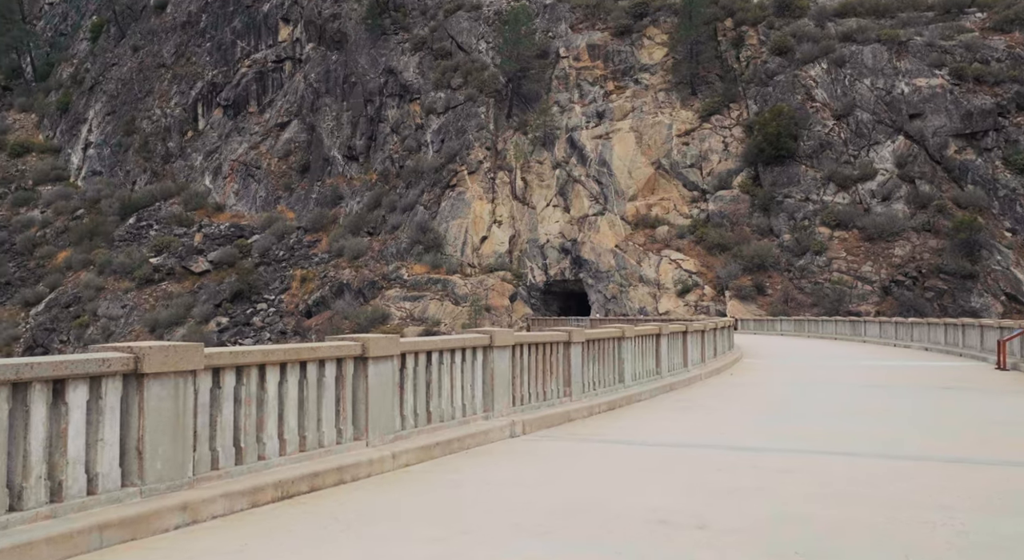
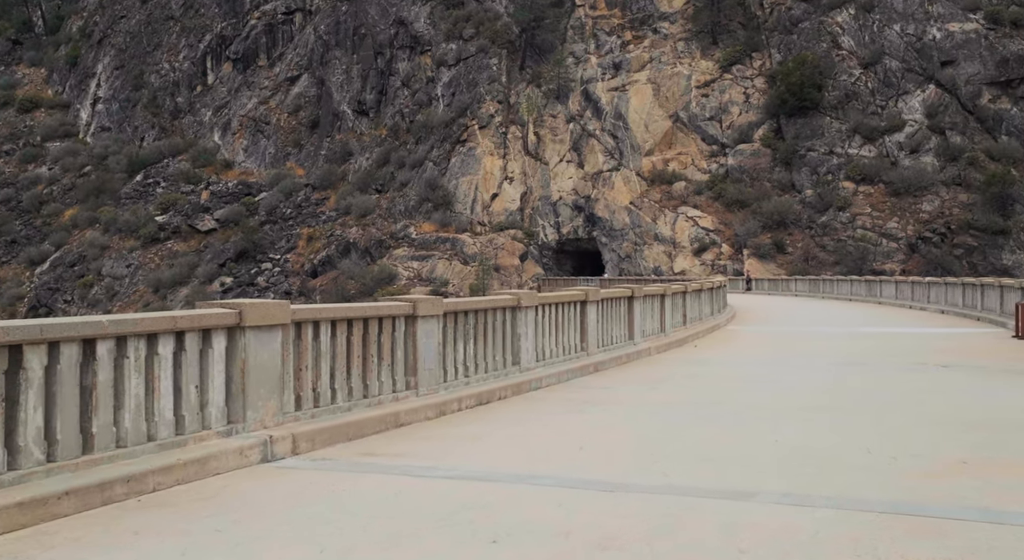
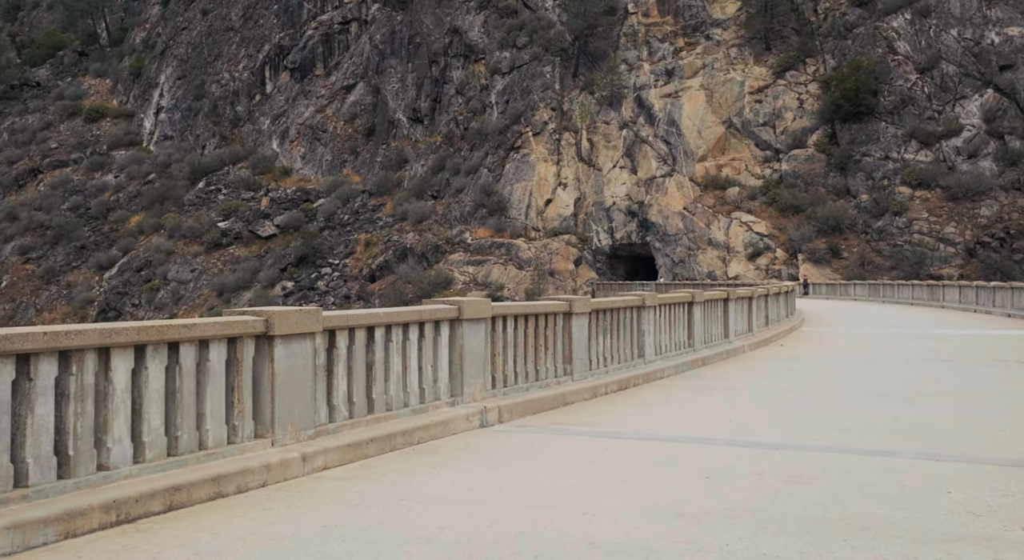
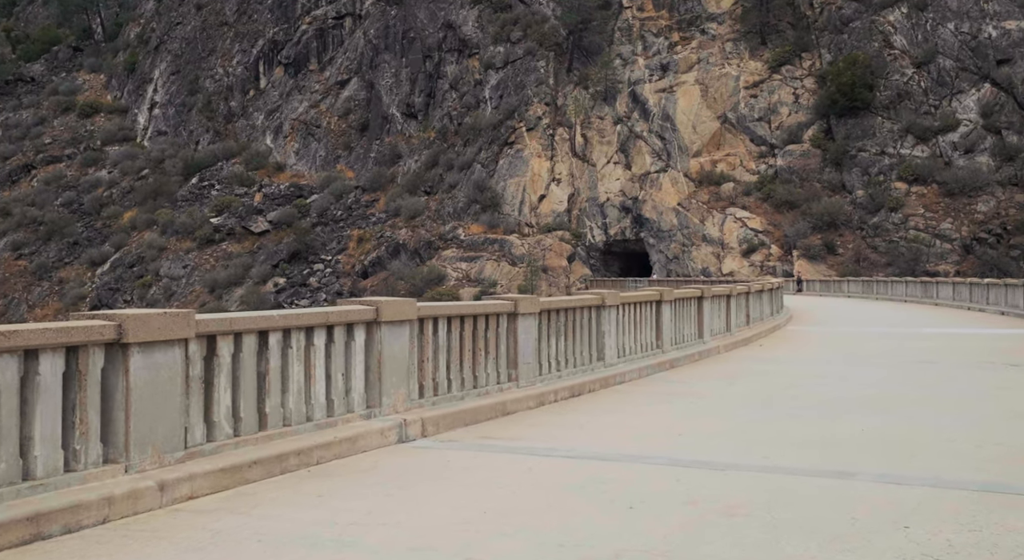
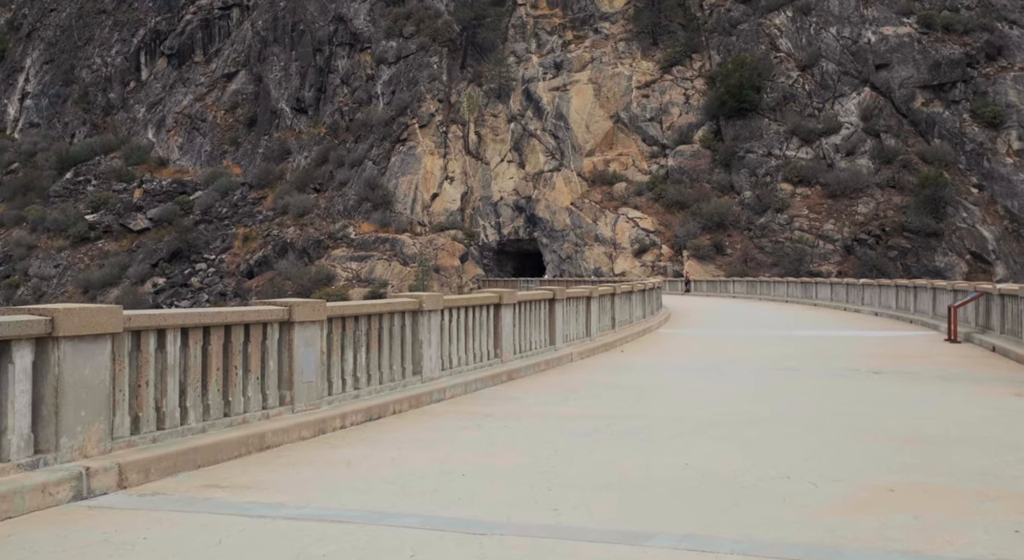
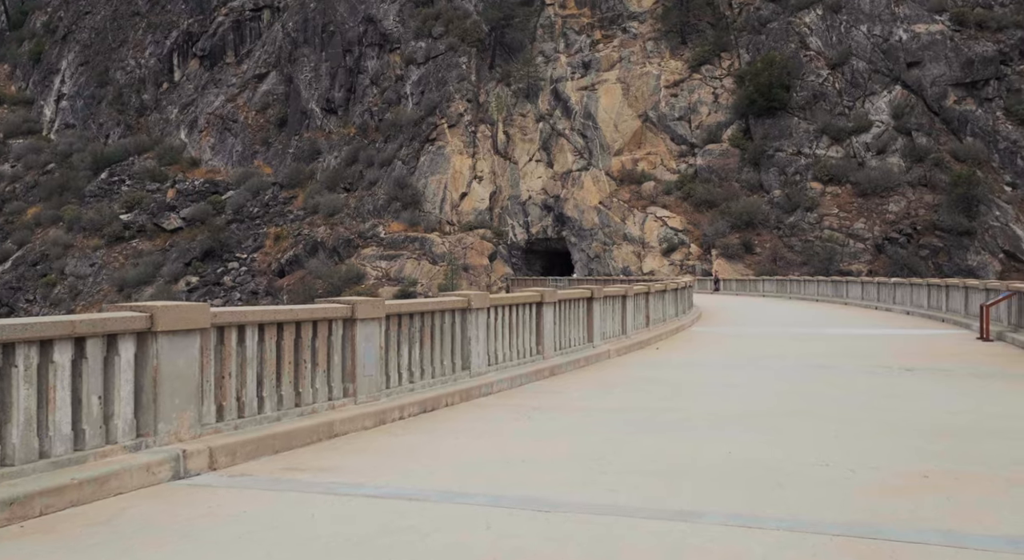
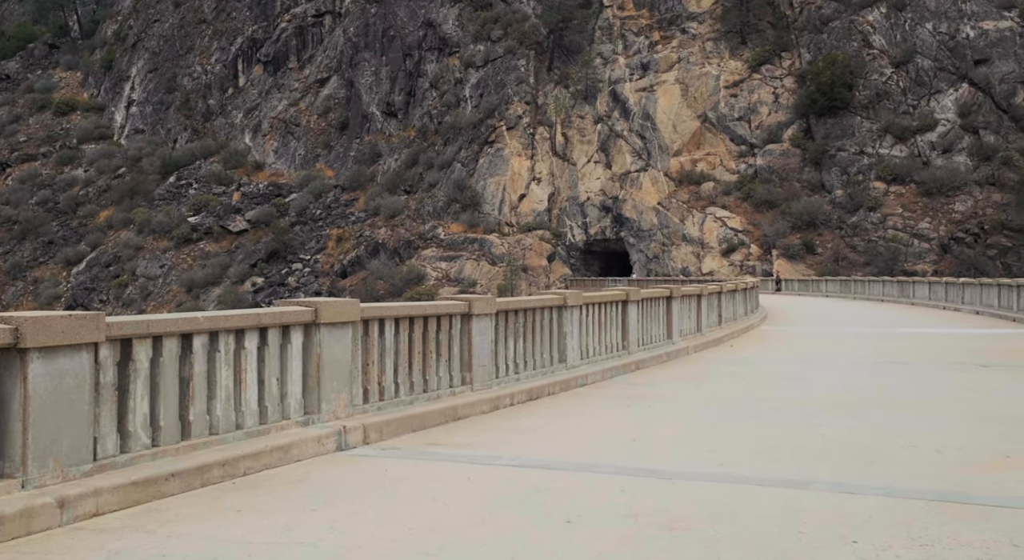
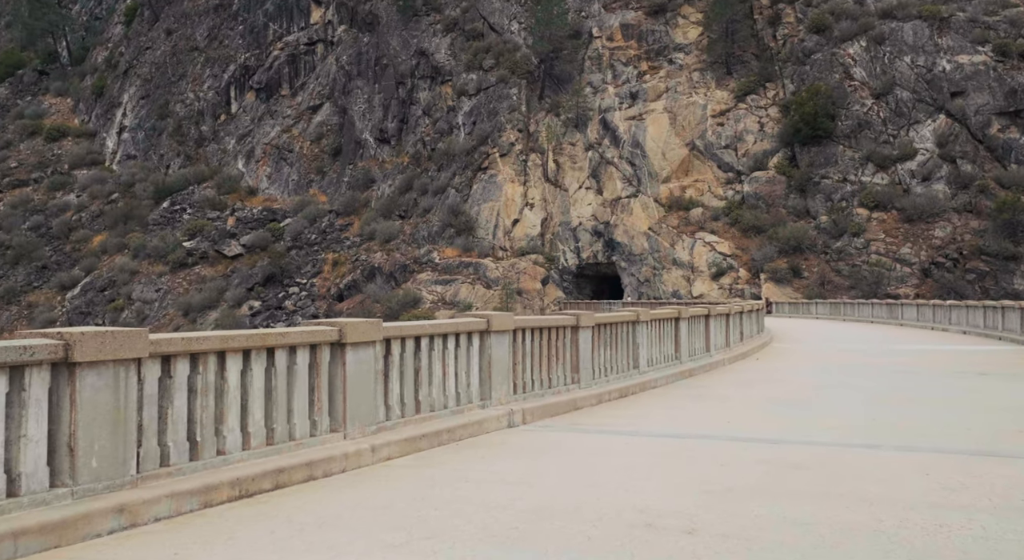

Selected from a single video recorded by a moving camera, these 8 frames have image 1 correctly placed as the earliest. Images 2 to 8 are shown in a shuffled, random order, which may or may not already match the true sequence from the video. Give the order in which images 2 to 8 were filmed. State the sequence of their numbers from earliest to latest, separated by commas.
8, 3, 4, 7, 2, 6, 5
